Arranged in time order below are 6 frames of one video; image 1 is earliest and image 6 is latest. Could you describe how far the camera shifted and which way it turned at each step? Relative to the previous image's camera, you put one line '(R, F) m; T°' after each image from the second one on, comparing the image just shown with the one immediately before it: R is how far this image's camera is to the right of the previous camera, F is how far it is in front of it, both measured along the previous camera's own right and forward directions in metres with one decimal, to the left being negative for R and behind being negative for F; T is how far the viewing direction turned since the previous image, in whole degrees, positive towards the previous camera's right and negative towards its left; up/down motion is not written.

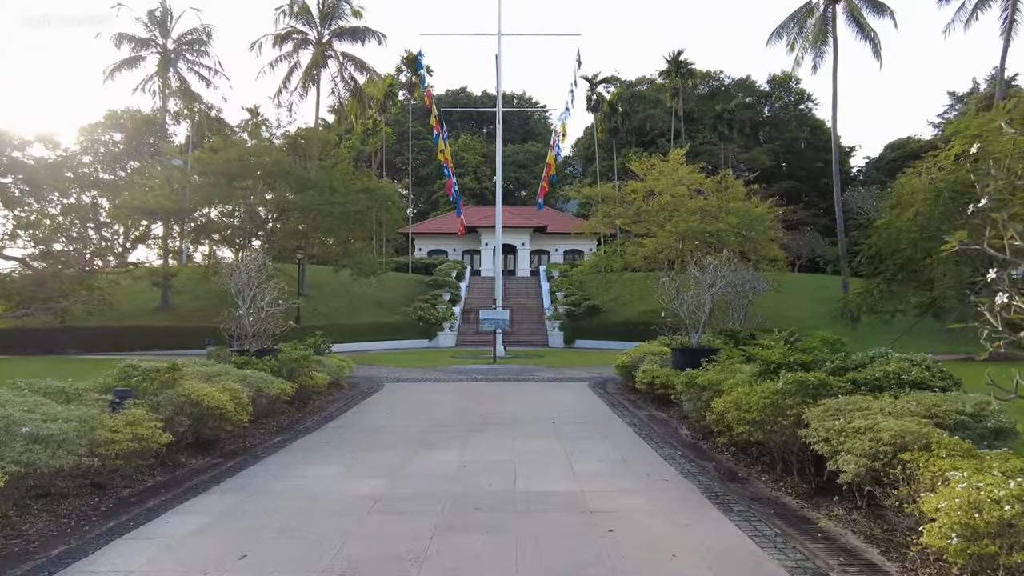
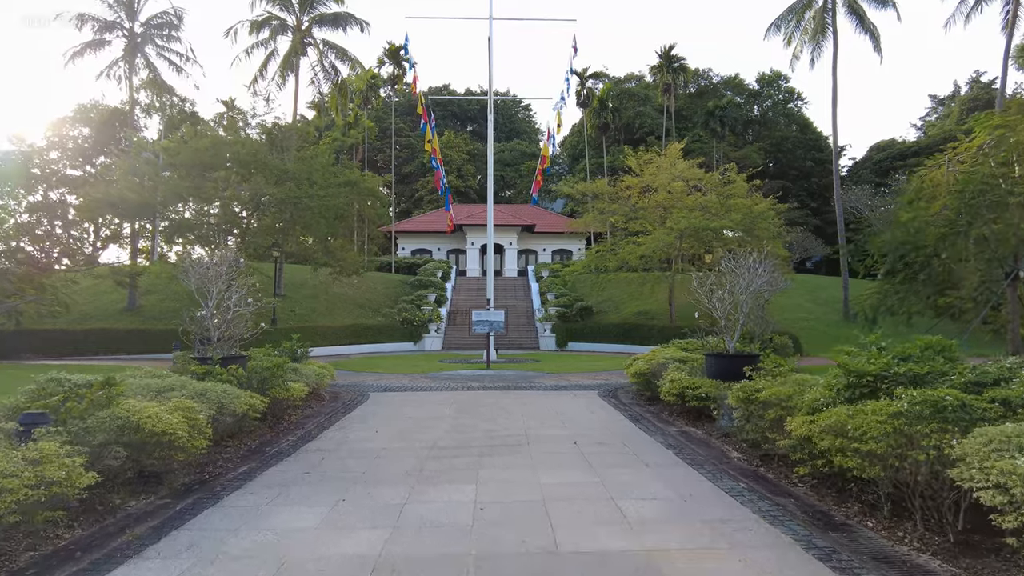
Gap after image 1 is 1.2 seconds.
(-0.4, +1.5) m; +2°
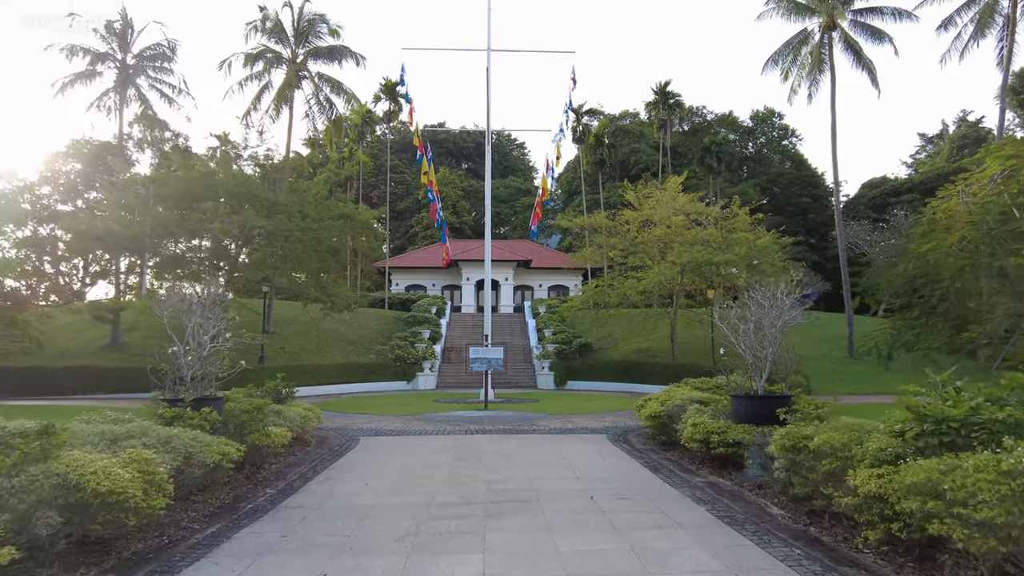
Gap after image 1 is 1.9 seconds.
(-0.2, +0.8) m; +1°
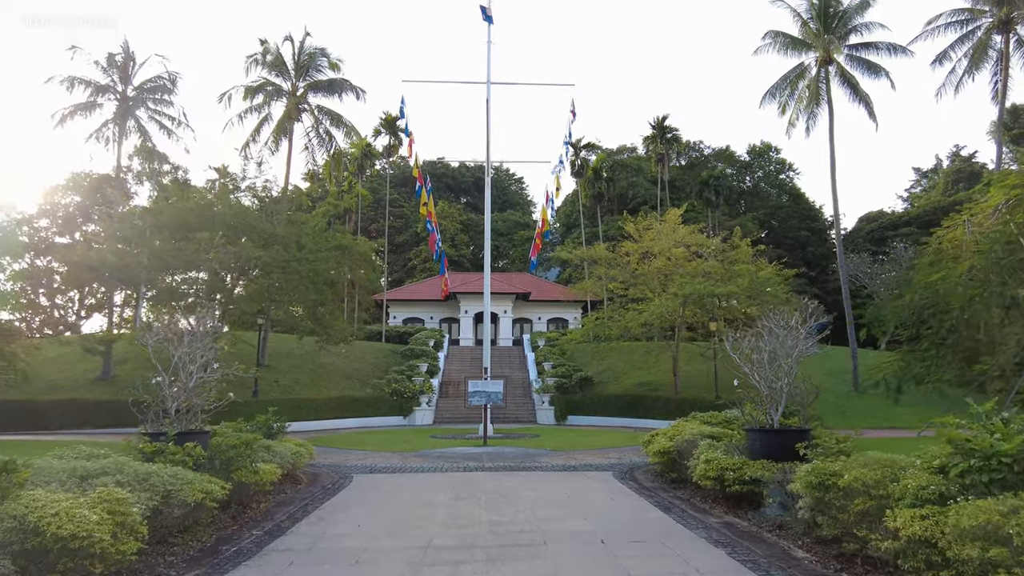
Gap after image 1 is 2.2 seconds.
(-0.1, +0.4) m; 0°
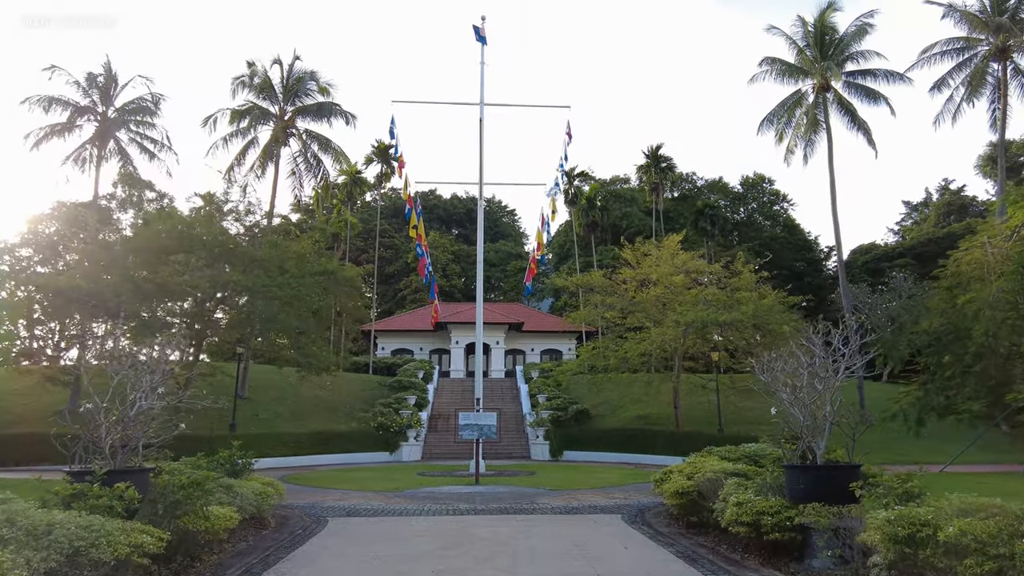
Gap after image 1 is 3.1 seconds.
(-0.1, +1.1) m; +1°
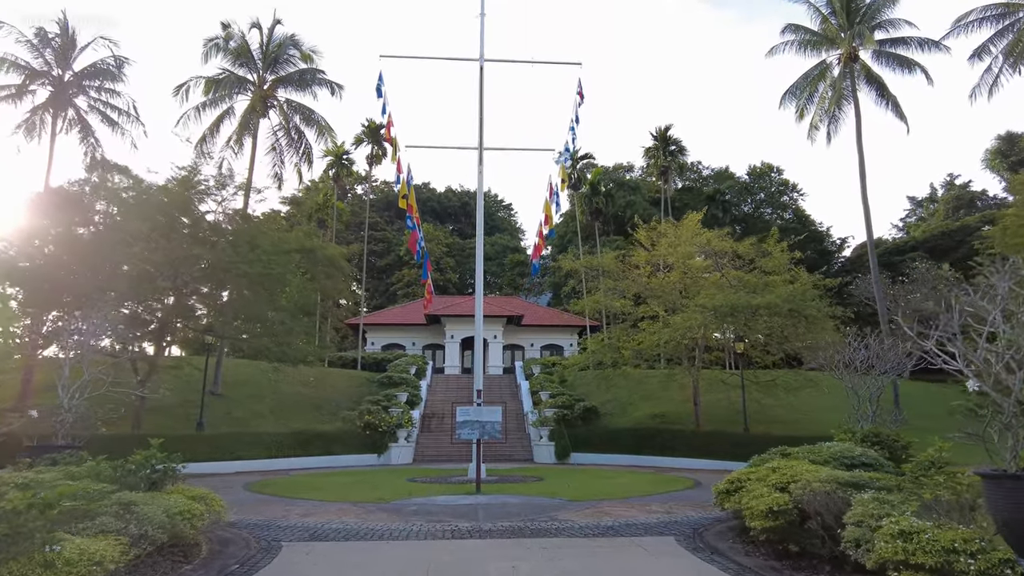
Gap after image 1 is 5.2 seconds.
(-0.3, +2.6) m; +1°
